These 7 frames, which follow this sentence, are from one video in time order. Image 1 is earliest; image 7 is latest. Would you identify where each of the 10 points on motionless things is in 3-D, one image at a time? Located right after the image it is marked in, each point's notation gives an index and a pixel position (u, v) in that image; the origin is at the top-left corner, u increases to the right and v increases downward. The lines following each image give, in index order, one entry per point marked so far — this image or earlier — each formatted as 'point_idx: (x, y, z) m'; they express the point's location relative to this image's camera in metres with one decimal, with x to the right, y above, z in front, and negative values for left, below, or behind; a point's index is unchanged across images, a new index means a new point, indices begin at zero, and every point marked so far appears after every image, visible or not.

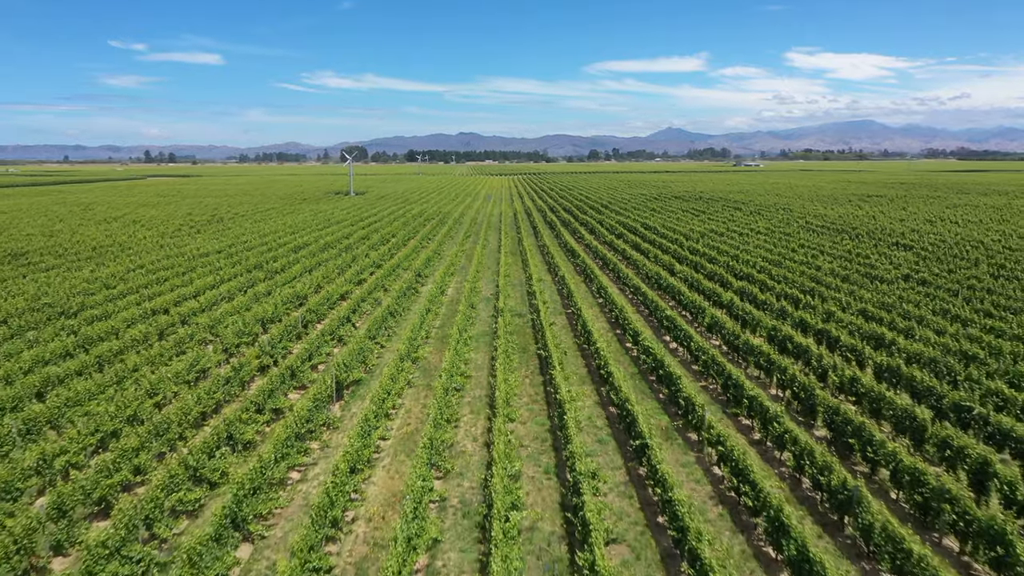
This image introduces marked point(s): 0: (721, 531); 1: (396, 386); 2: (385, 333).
0: (+3.2, -3.6, +9.2) m
1: (-2.8, -2.3, +14.7) m
2: (-4.0, -1.4, +19.6) m
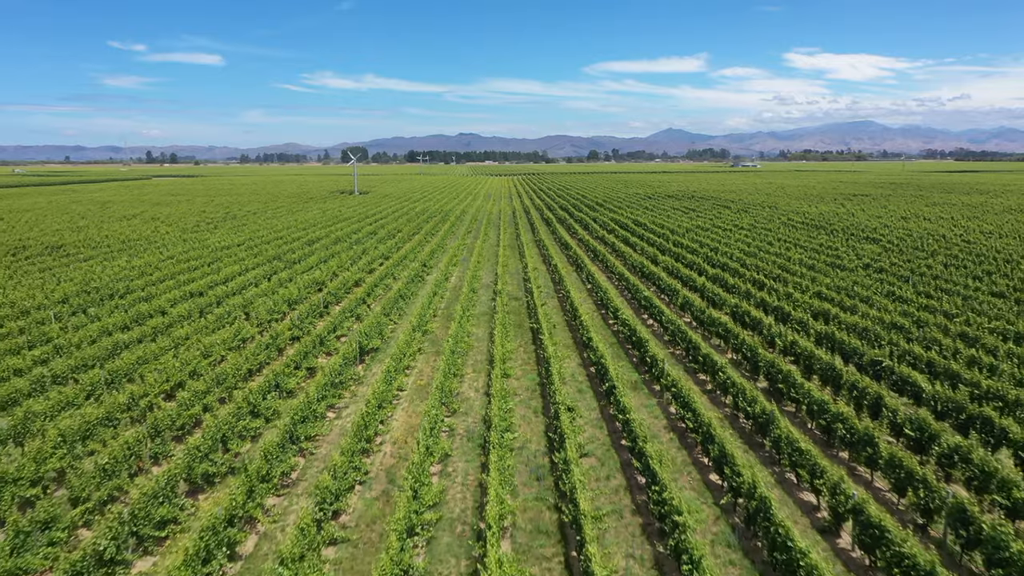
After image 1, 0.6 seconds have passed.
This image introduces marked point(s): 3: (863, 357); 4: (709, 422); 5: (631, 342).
0: (+3.1, -3.0, +12.0) m
1: (-2.9, -1.8, +17.4) m
2: (-4.1, -0.8, +22.4) m
3: (+8.9, -1.7, +15.7) m
4: (+3.8, -2.6, +11.9) m
5: (+3.4, -1.5, +18.0) m
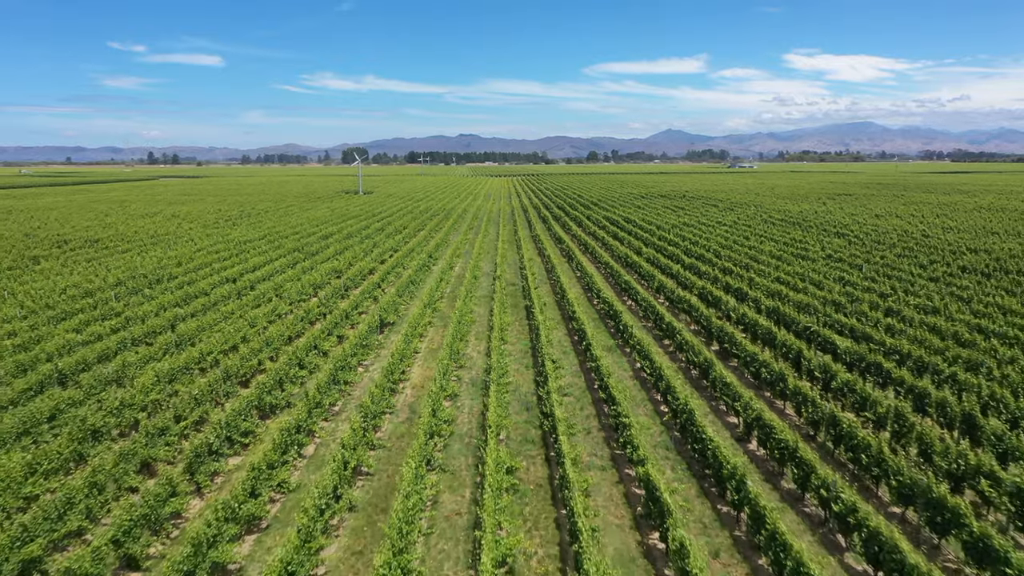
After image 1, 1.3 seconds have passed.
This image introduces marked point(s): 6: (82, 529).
0: (+2.9, -2.4, +15.2) m
1: (-3.0, -1.2, +20.7) m
2: (-4.2, -0.2, +25.6) m
3: (+8.8, -1.1, +19.0) m
4: (+3.6, -2.0, +15.2) m
5: (+3.3, -0.9, +21.3) m
6: (-6.7, -3.5, +9.5) m
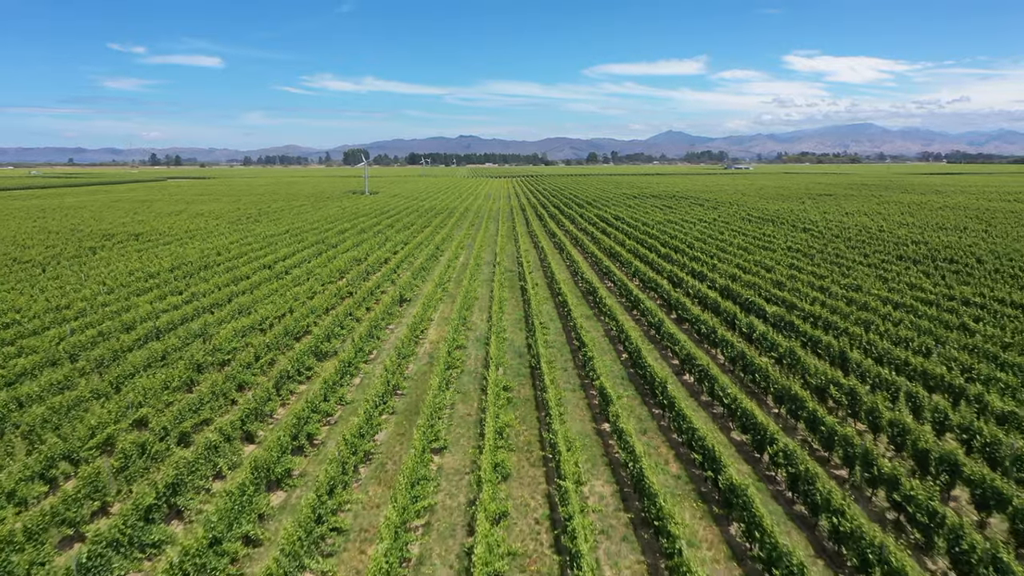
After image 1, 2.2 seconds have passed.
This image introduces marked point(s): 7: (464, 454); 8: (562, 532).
0: (+2.8, -1.7, +19.6) m
1: (-3.1, -0.4, +25.1) m
2: (-4.3, +0.5, +30.0) m
3: (+8.6, -0.3, +23.4) m
4: (+3.5, -1.3, +19.5) m
5: (+3.2, -0.2, +25.7) m
6: (-6.8, -2.7, +13.9) m
7: (-0.9, -3.2, +12.4) m
8: (+0.8, -3.6, +9.5) m
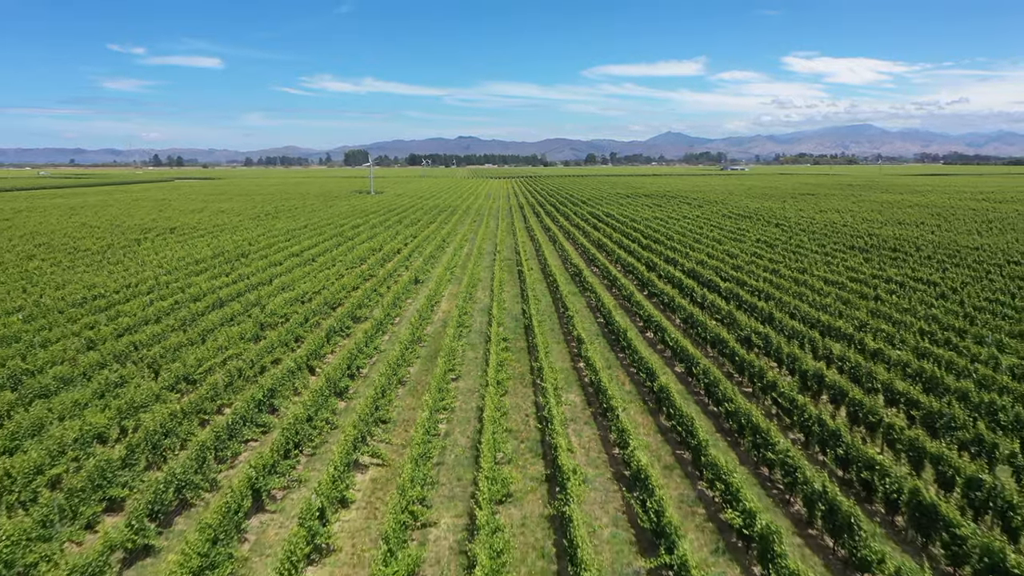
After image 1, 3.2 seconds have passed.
0: (+2.7, -0.8, +24.0) m
1: (-3.2, +0.4, +29.5) m
2: (-4.4, +1.4, +34.4) m
3: (+8.6, +0.5, +27.8) m
4: (+3.4, -0.4, +23.9) m
5: (+3.1, +0.6, +30.1) m
6: (-6.9, -1.9, +18.2) m
7: (-1.0, -2.4, +16.8) m
8: (+0.7, -2.8, +13.9) m
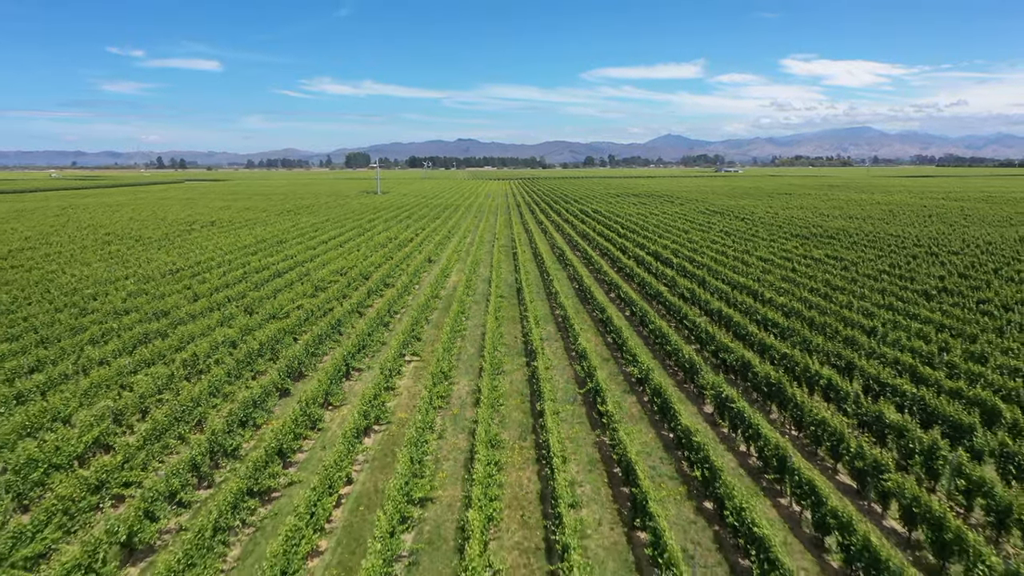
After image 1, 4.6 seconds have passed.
0: (+2.5, +0.4, +30.5) m
1: (-3.4, +1.7, +36.0) m
2: (-4.7, +2.6, +40.9) m
3: (+8.3, +1.8, +34.3) m
4: (+3.2, +0.8, +30.4) m
5: (+2.9, +1.9, +36.6) m
6: (-7.1, -0.6, +24.7) m
7: (-1.2, -1.1, +23.3) m
8: (+0.5, -1.5, +20.4) m
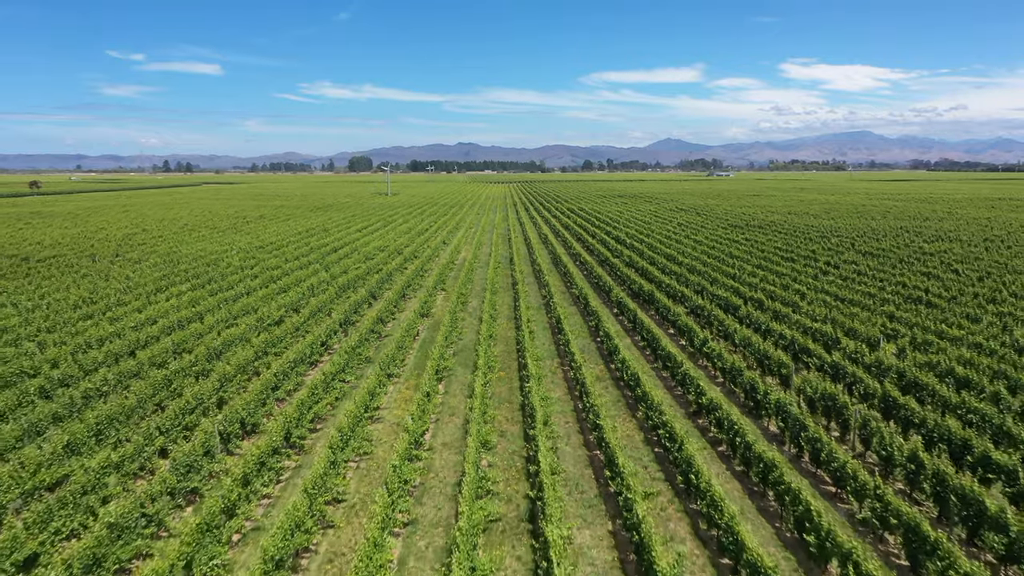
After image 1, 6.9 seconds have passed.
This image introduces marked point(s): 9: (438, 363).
0: (+2.1, +2.3, +41.4) m
1: (-3.8, +3.5, +46.9) m
2: (-5.0, +4.3, +51.8) m
3: (+8.0, +3.5, +45.2) m
4: (+2.8, +2.6, +41.3) m
5: (+2.5, +3.7, +47.5) m
6: (-7.4, +1.2, +35.6) m
7: (-1.6, +0.7, +34.2) m
8: (+0.1, +0.4, +31.2) m
9: (-2.1, -2.2, +17.7) m
